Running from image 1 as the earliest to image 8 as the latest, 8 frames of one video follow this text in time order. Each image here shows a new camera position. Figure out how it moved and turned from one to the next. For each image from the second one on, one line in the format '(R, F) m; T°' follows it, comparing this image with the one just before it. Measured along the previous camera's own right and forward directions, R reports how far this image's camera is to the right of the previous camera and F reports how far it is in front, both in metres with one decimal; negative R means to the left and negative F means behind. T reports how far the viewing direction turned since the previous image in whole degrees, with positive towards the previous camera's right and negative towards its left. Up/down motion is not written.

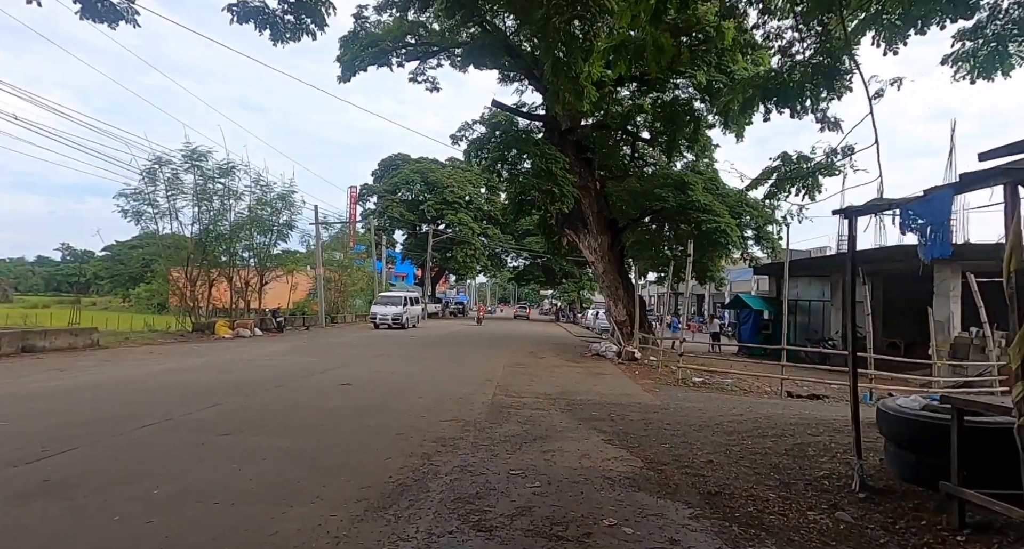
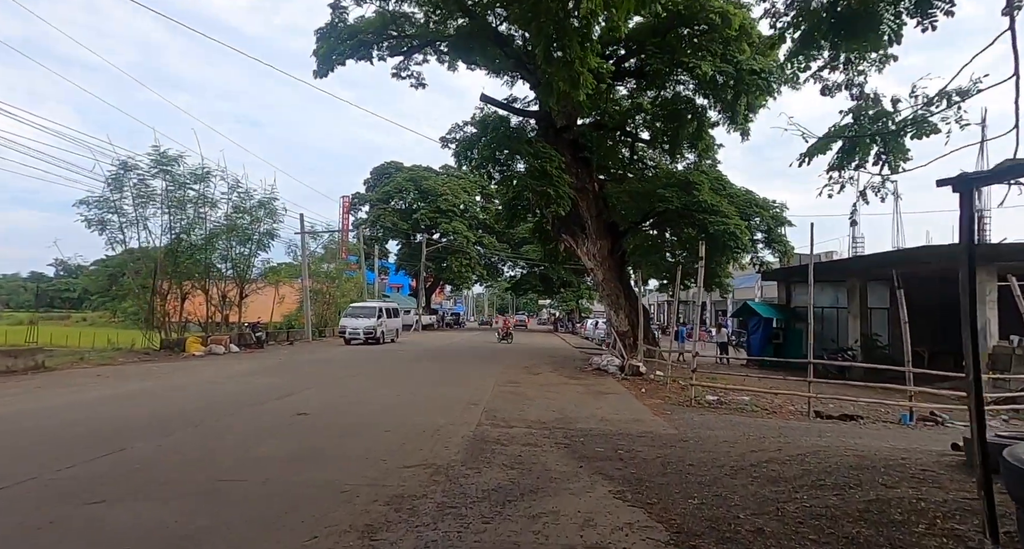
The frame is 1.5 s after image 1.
(+0.2, +1.4) m; 0°
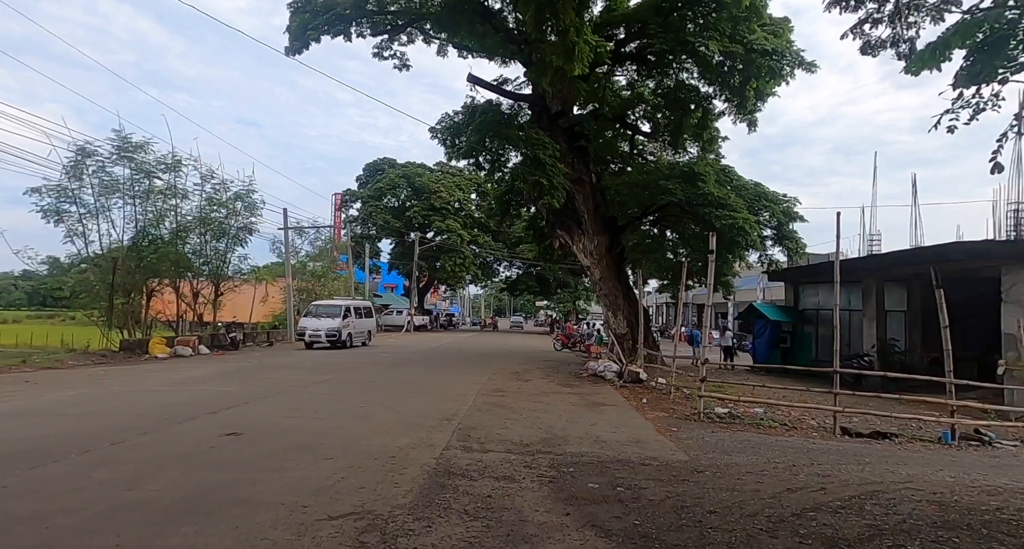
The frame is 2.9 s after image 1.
(+0.2, +1.4) m; 0°
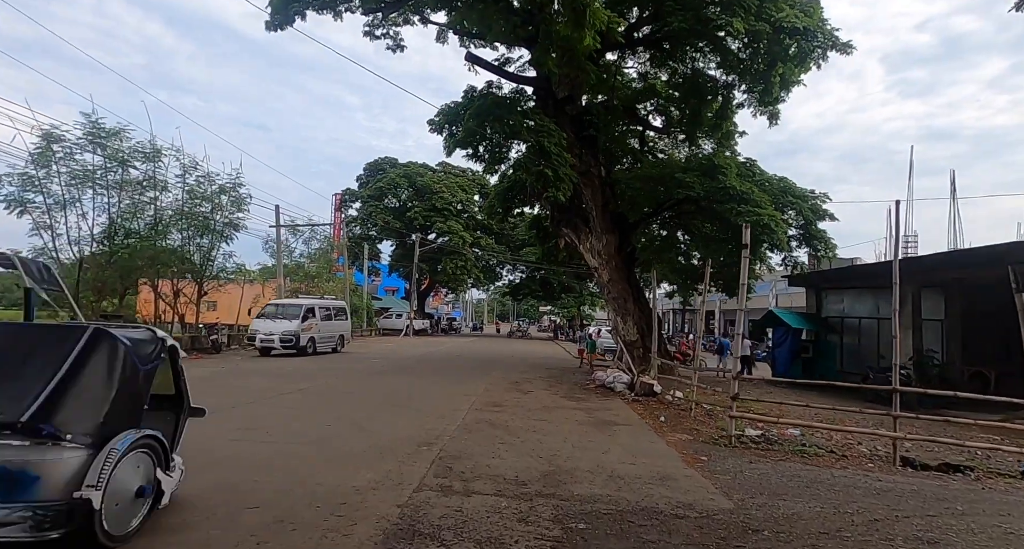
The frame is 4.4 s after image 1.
(+0.1, +1.5) m; 0°
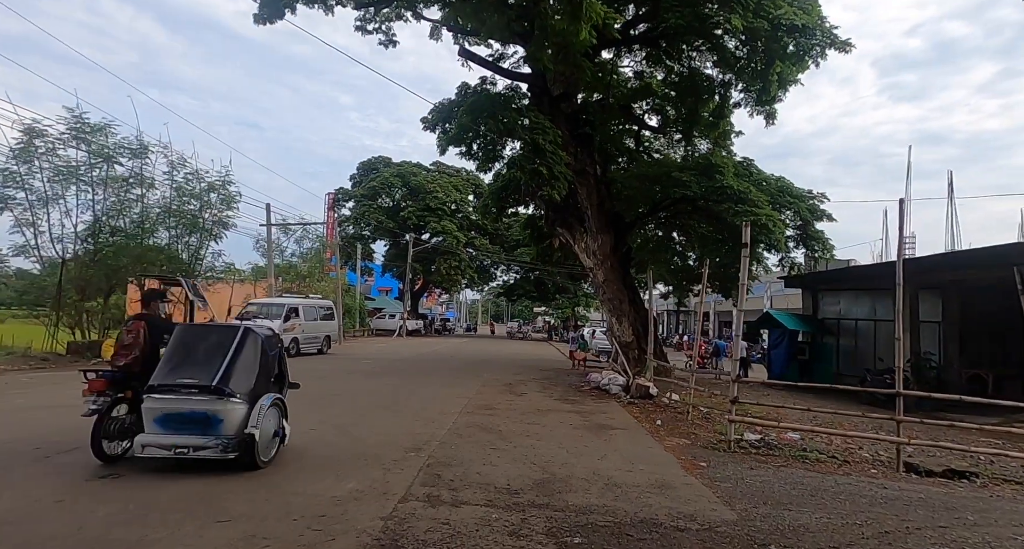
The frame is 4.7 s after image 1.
(0.0, +0.3) m; +1°
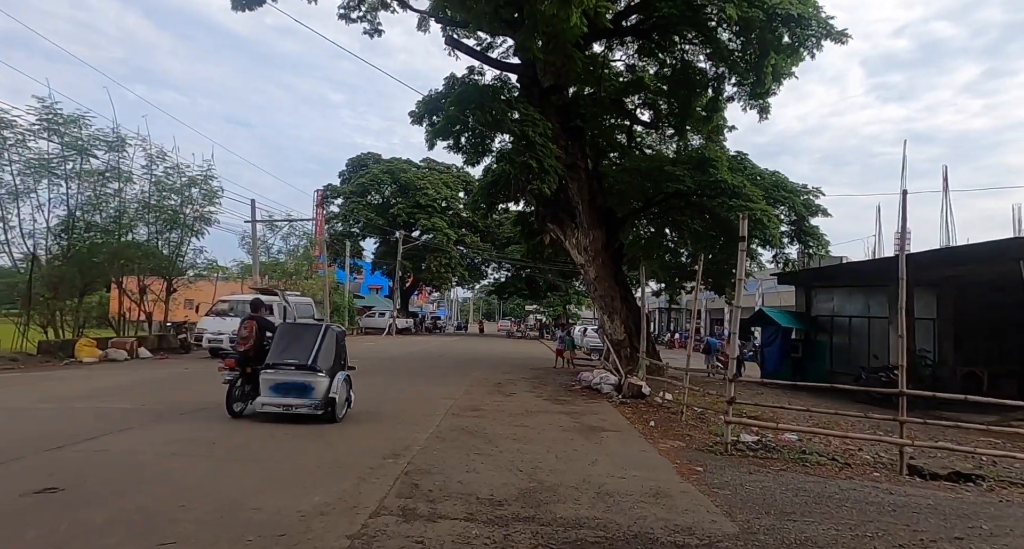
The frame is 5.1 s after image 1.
(+0.1, +0.4) m; +1°
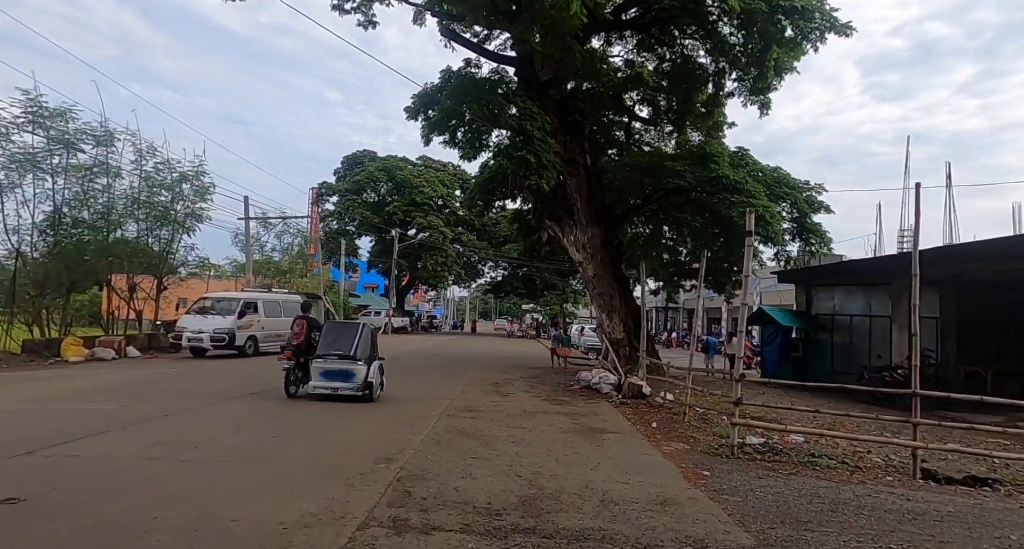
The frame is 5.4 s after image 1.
(0.0, +0.3) m; 0°
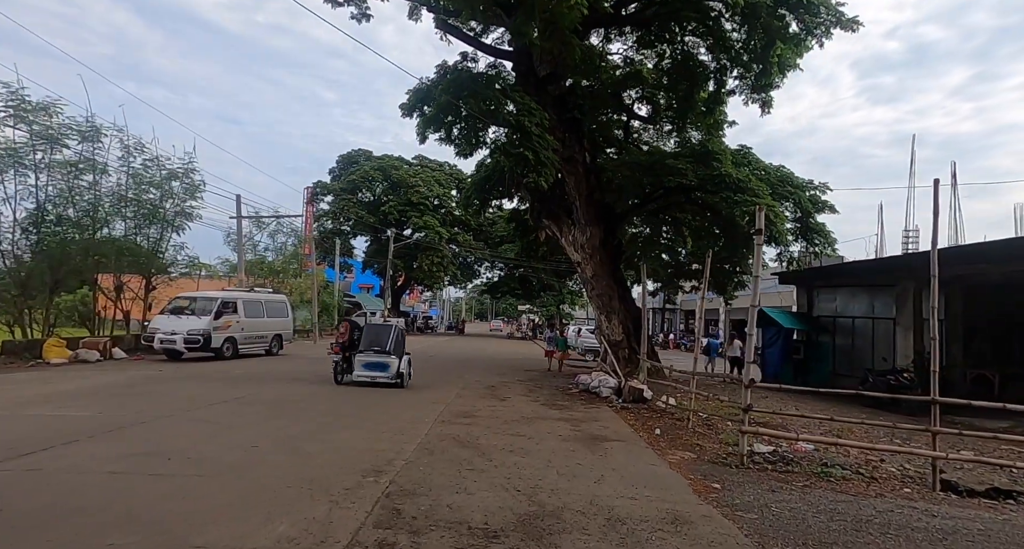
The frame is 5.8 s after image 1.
(0.0, +0.4) m; 0°
